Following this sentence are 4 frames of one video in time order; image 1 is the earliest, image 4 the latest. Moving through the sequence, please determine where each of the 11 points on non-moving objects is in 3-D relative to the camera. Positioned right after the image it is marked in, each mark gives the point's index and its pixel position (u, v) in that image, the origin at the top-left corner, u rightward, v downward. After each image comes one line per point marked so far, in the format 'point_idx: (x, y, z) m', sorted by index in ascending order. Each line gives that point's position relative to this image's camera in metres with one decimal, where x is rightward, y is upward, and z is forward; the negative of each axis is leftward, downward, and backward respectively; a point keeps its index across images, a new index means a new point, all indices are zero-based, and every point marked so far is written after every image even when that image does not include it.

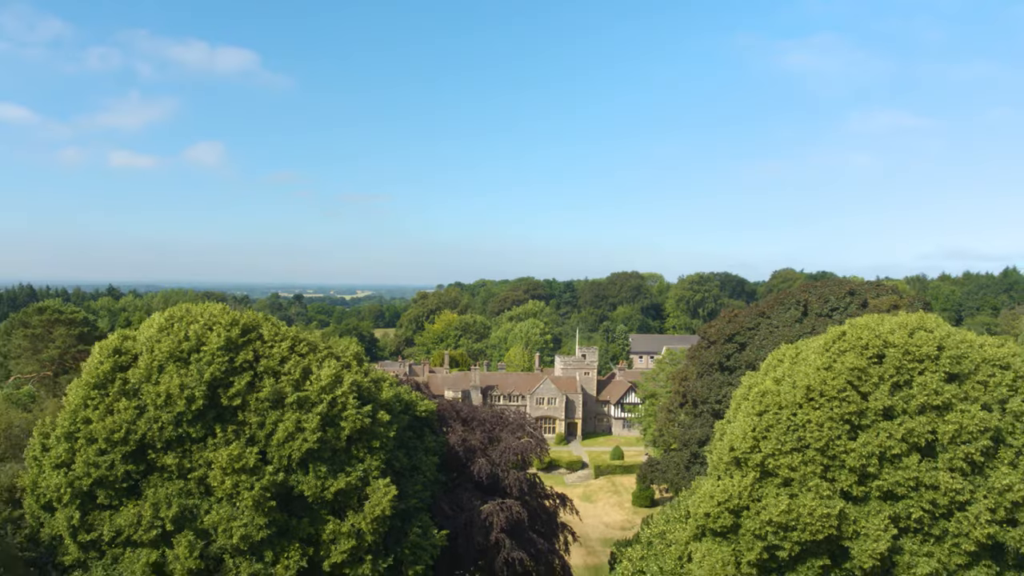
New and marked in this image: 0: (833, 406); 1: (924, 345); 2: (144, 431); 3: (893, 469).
0: (+10.6, -3.9, +18.9) m
1: (+13.9, -1.9, +19.5) m
2: (-11.3, -4.4, +17.7) m
3: (+12.4, -5.9, +18.6) m
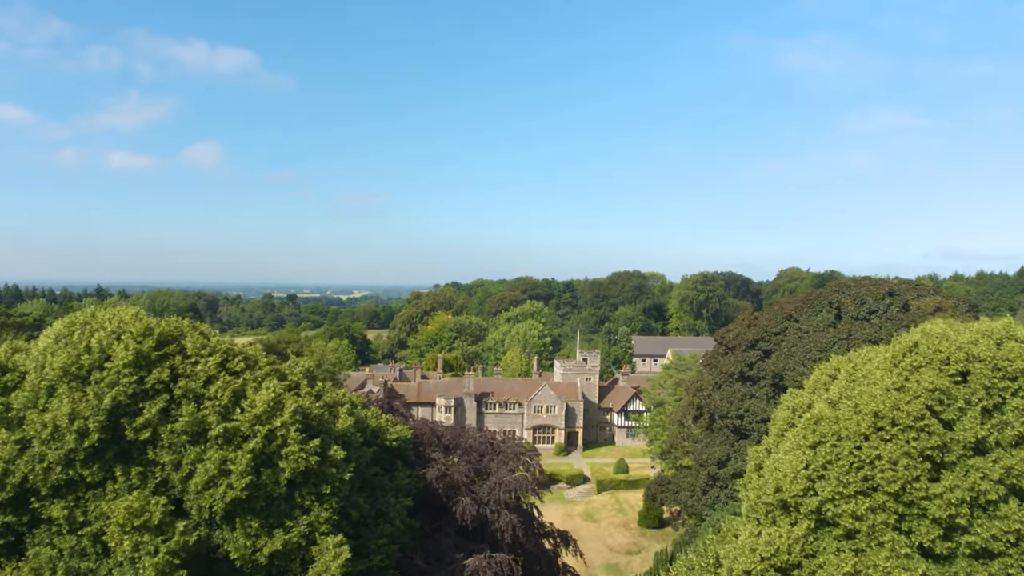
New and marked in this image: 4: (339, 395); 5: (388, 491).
0: (+10.3, -3.9, +14.9) m
1: (+13.7, -1.9, +15.4) m
2: (-11.6, -4.4, +13.6) m
3: (+12.1, -5.9, +14.6) m
4: (-5.2, -3.1, +16.8) m
5: (-3.5, -5.7, +16.2) m
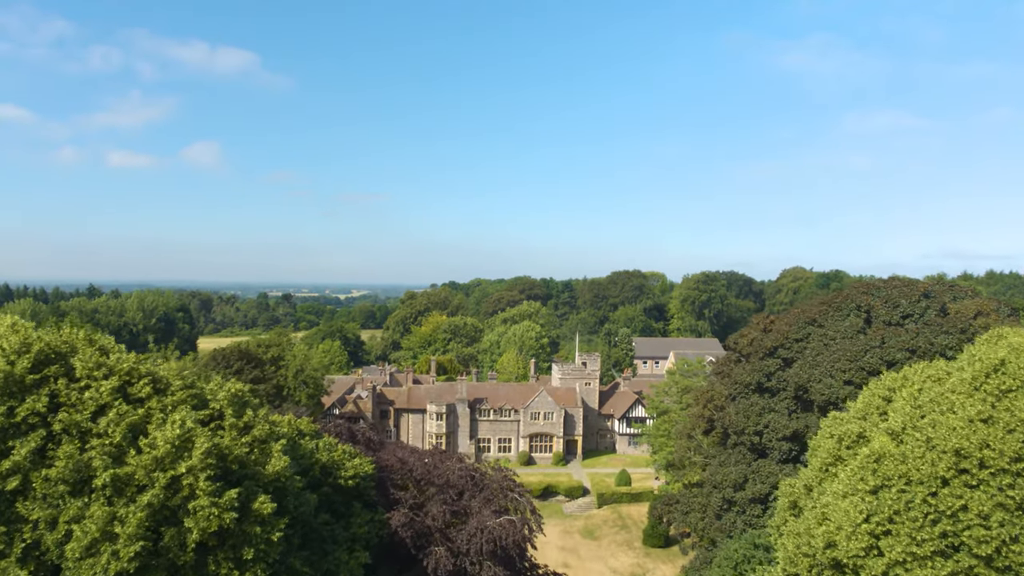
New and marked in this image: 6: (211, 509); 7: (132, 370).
0: (+10.0, -4.0, +11.6) m
1: (+13.3, -2.0, +12.1) m
2: (-12.0, -4.4, +10.3) m
3: (+11.7, -5.9, +11.3) m
4: (-5.6, -3.2, +13.5) m
5: (-3.9, -5.8, +12.9) m
6: (-5.5, -4.0, +10.5) m
7: (-8.4, -1.8, +12.6) m
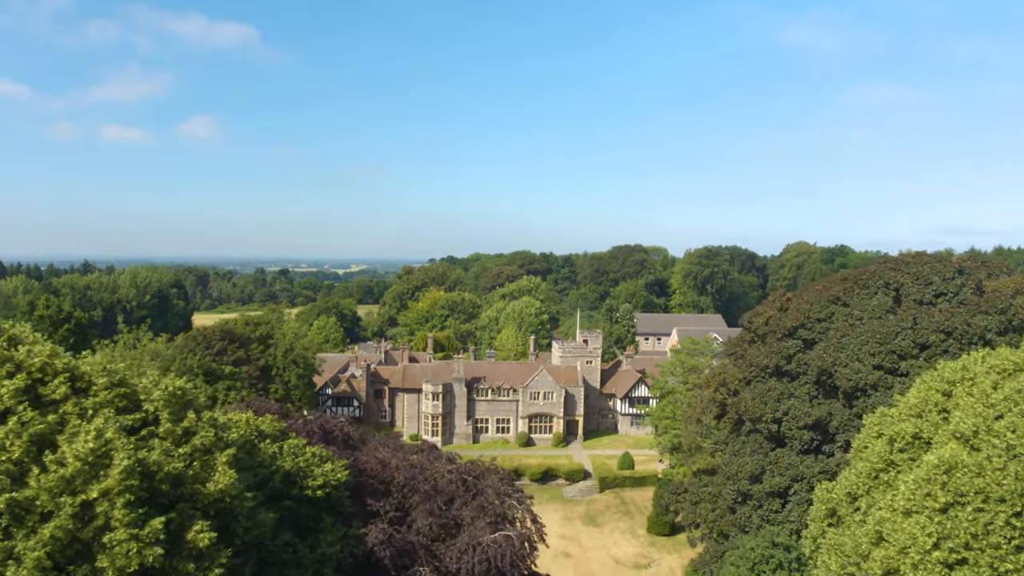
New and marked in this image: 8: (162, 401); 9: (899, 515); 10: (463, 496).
0: (+9.9, -3.6, +9.5) m
1: (+13.2, -1.6, +9.9) m
2: (-12.0, -4.1, +8.1) m
3: (+11.6, -5.6, +9.3) m
4: (-5.6, -2.8, +11.3) m
5: (-4.0, -5.4, +10.9) m
6: (-5.6, -3.7, +8.4) m
7: (-8.4, -1.4, +10.4) m
8: (-6.5, -2.1, +10.6) m
9: (+7.5, -4.5, +11.4) m
10: (-1.2, -5.1, +14.0) m
